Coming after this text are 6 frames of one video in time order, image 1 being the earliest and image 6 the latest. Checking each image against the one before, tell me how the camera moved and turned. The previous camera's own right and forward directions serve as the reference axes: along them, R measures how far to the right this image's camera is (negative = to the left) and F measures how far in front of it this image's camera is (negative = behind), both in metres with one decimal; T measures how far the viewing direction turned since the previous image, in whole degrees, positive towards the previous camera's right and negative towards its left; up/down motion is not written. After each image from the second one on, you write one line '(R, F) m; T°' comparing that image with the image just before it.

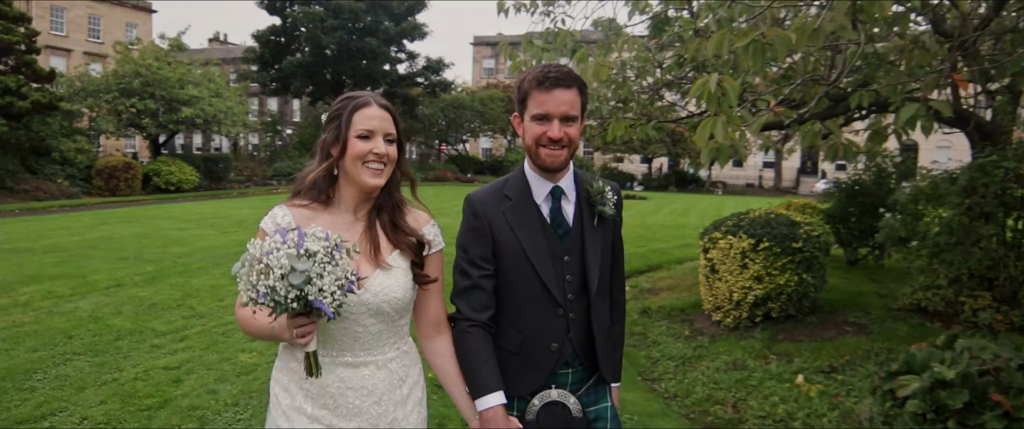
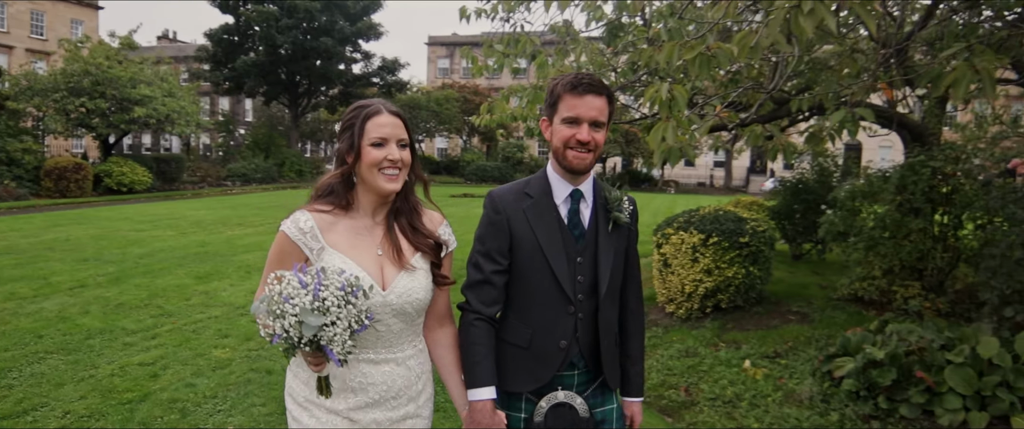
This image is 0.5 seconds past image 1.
(-0.1, -0.3) m; +3°
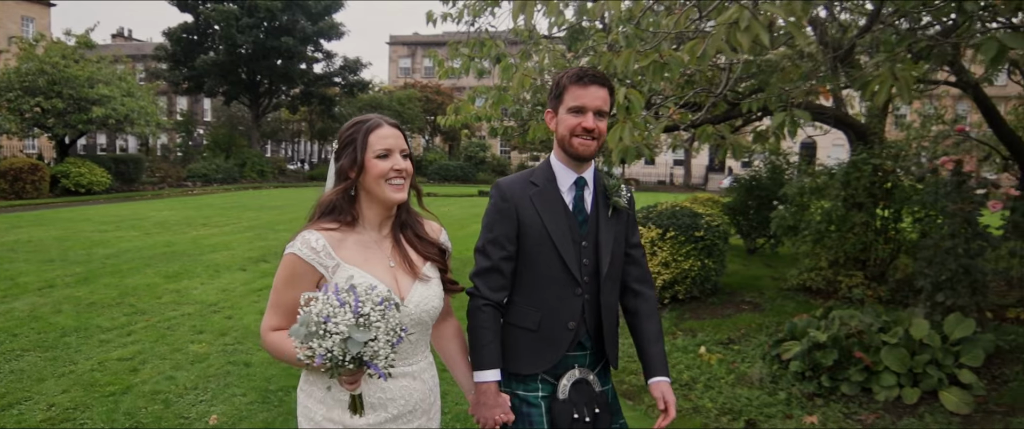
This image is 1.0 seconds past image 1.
(0.0, -0.3) m; +3°
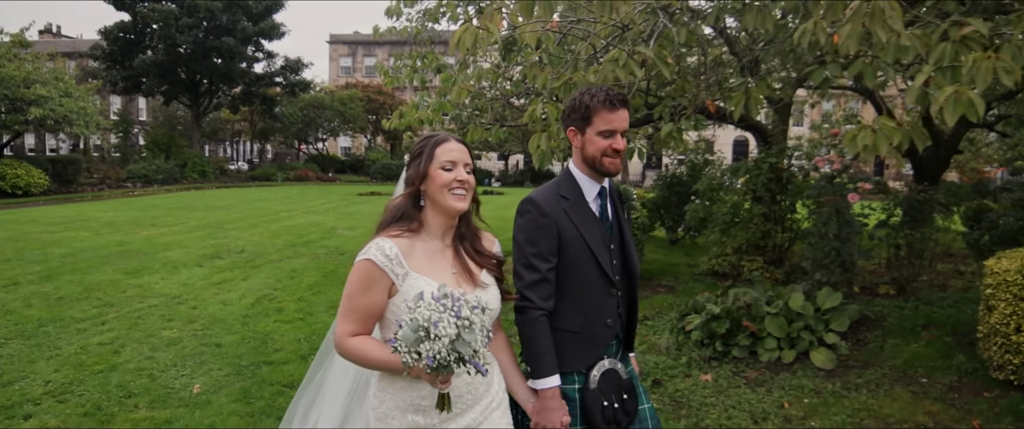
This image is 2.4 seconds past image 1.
(0.0, -0.8) m; +4°
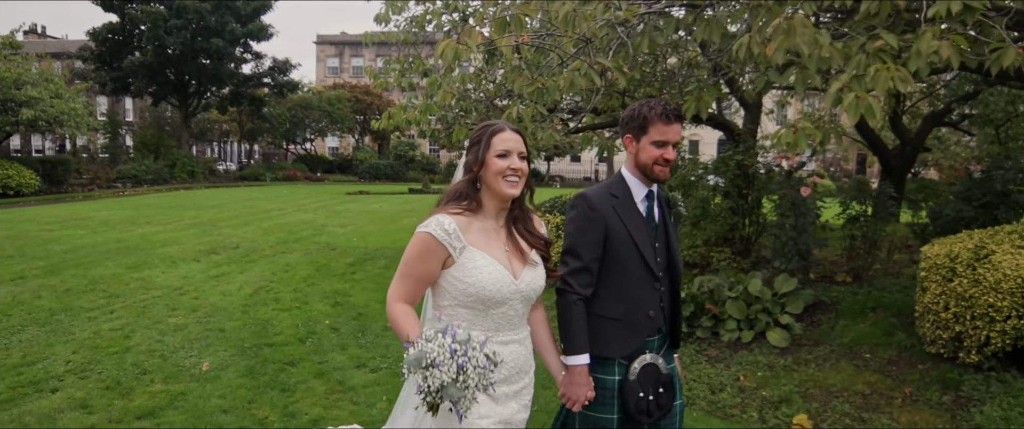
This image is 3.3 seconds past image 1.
(0.0, -0.5) m; +1°
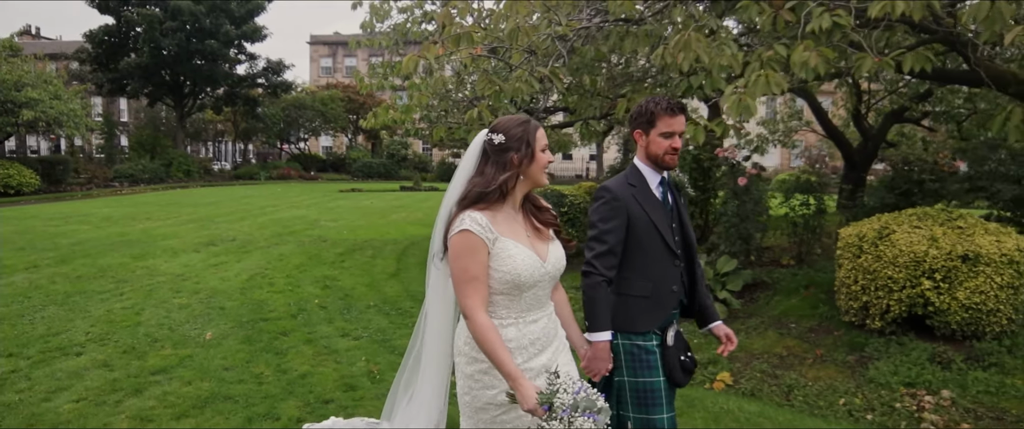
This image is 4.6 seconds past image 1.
(+0.2, -0.7) m; 0°
